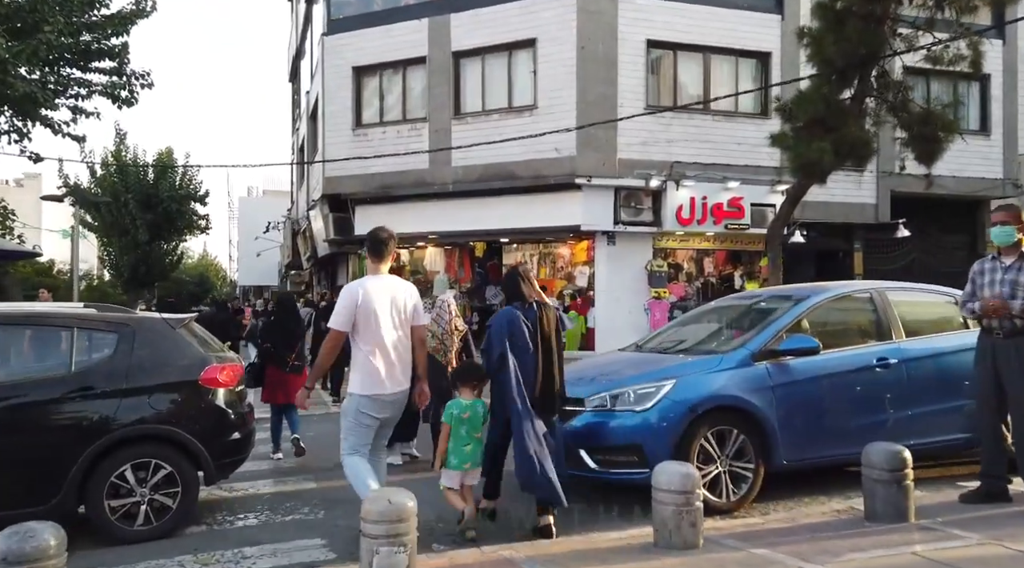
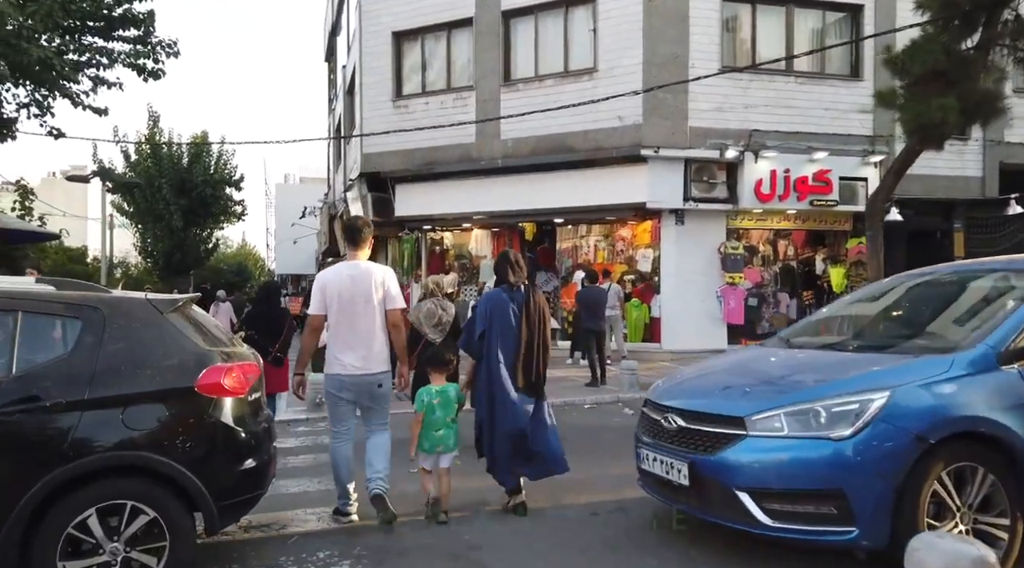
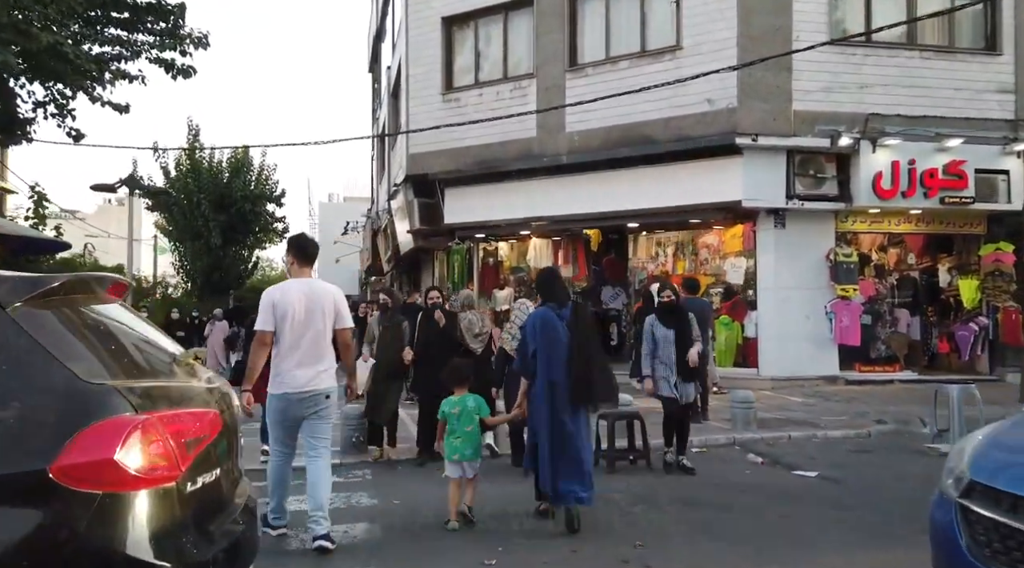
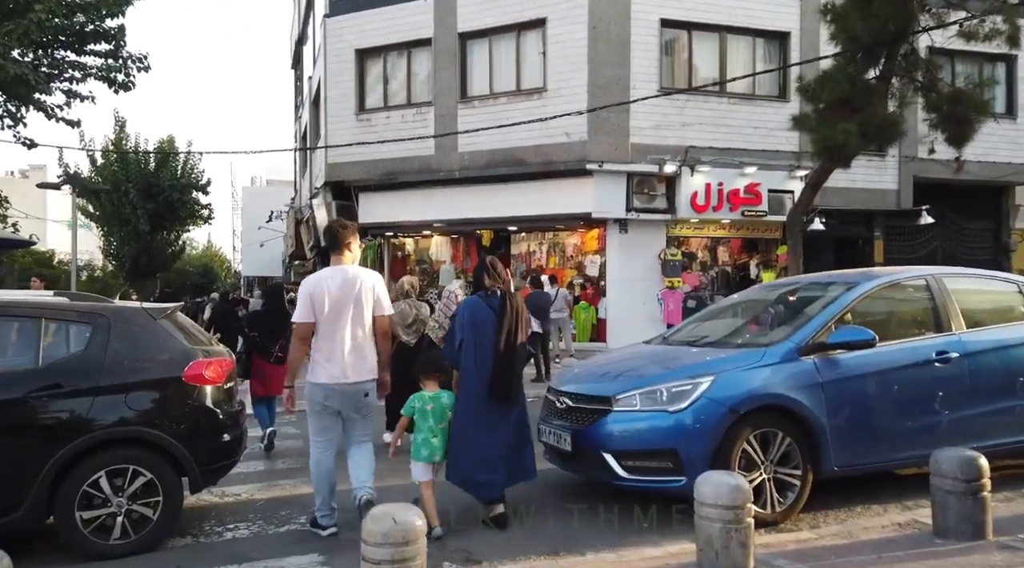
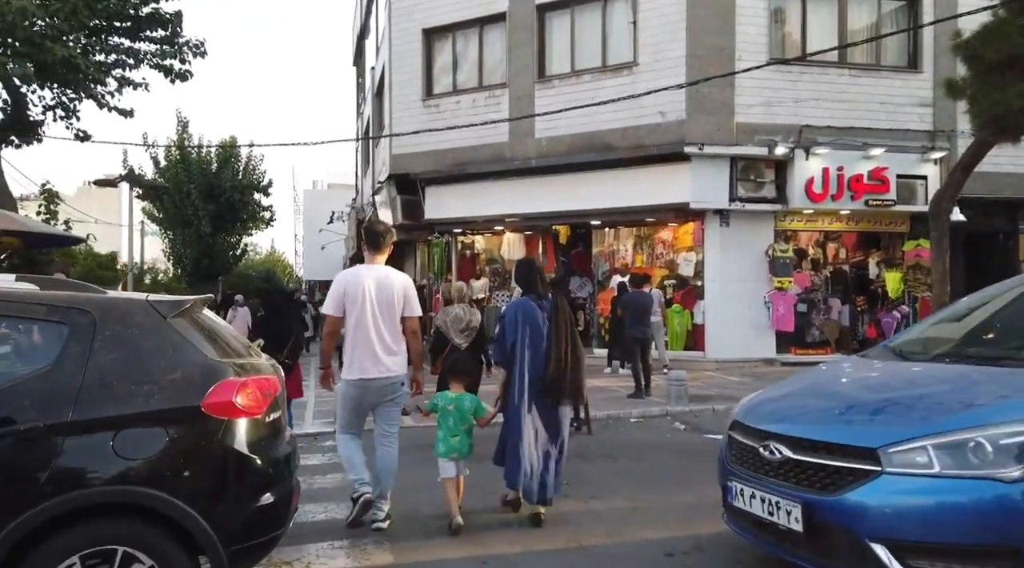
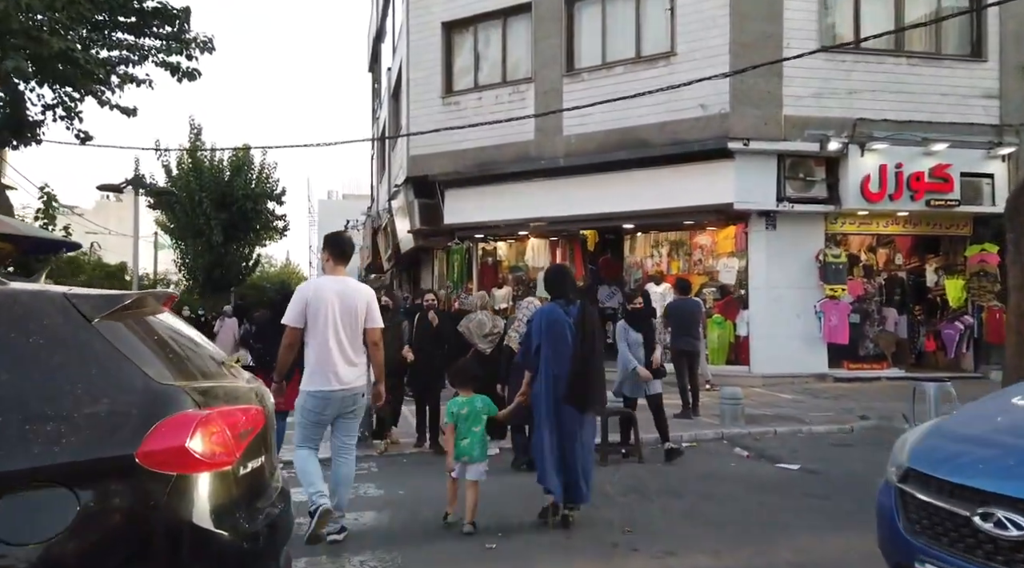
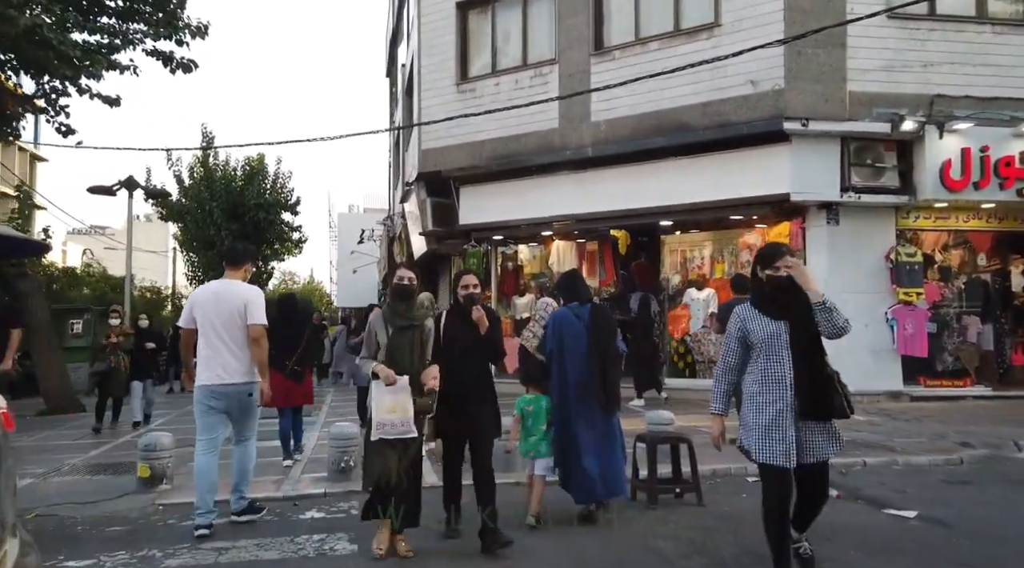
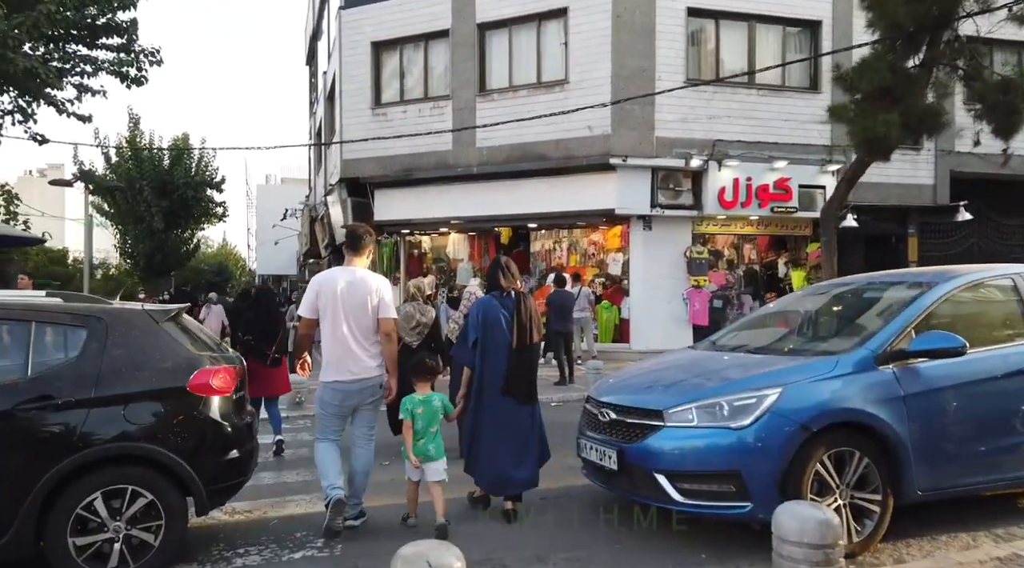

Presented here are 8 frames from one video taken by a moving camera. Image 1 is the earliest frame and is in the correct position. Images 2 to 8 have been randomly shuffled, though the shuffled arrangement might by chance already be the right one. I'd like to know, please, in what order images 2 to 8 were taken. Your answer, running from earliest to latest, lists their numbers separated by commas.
4, 8, 2, 5, 6, 3, 7
